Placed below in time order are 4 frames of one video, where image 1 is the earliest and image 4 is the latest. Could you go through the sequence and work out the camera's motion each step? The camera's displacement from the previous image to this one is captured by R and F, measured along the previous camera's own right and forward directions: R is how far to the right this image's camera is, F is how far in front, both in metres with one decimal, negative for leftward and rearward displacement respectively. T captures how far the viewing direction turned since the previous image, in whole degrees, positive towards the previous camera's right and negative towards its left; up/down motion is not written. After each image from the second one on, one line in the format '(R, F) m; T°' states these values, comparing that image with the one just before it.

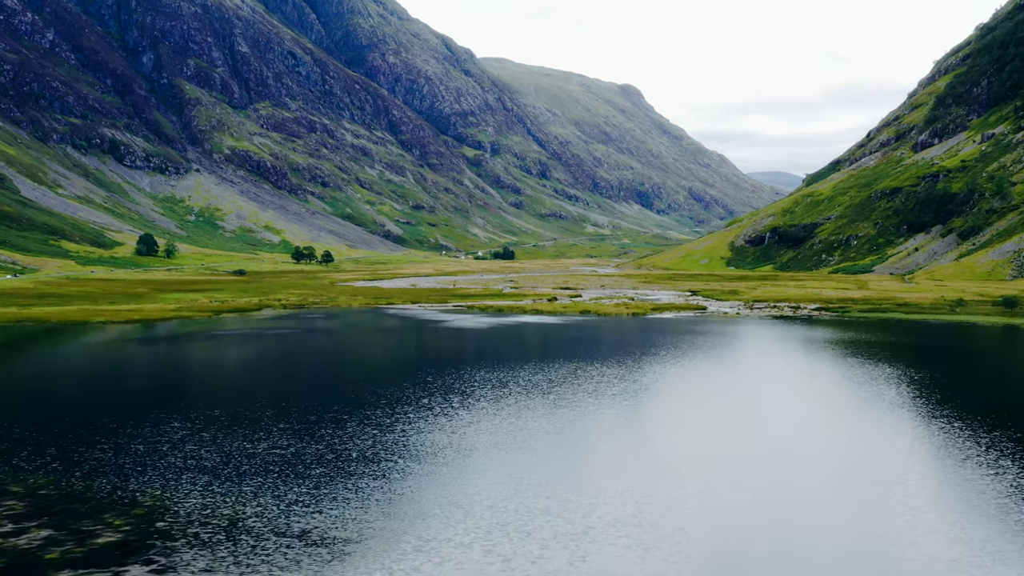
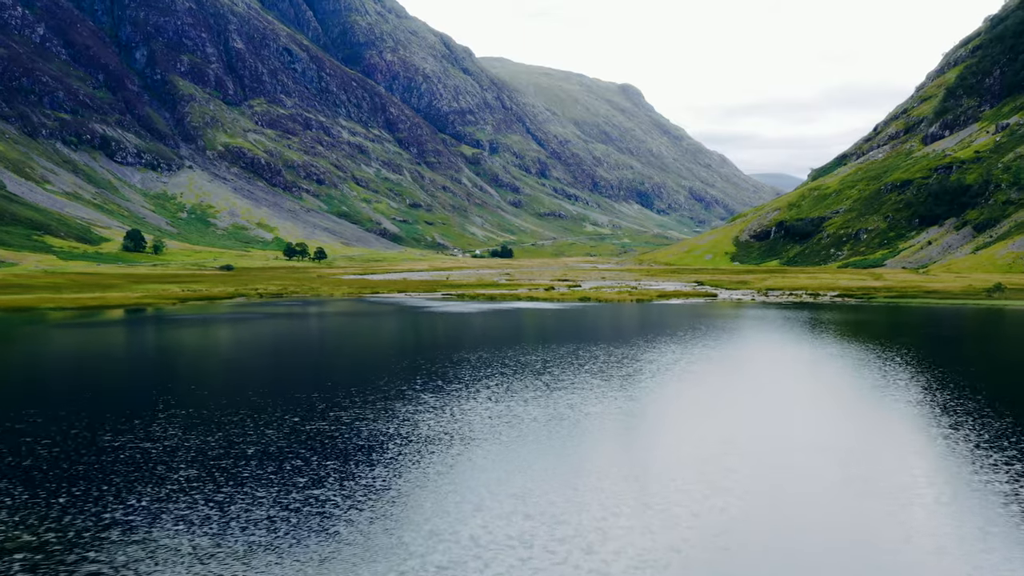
(+0.9, +7.3) m; 0°
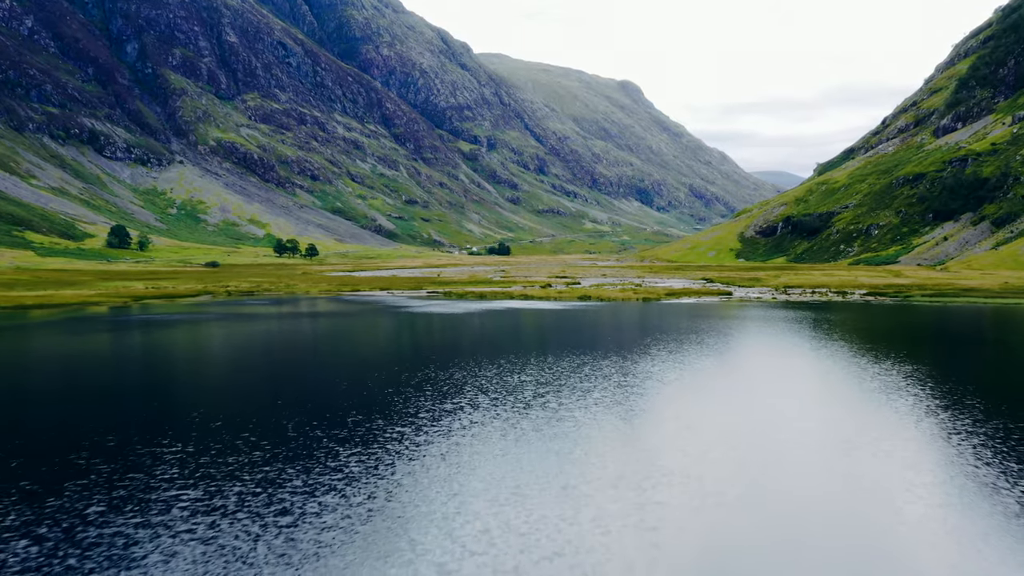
(+0.8, +7.9) m; 0°
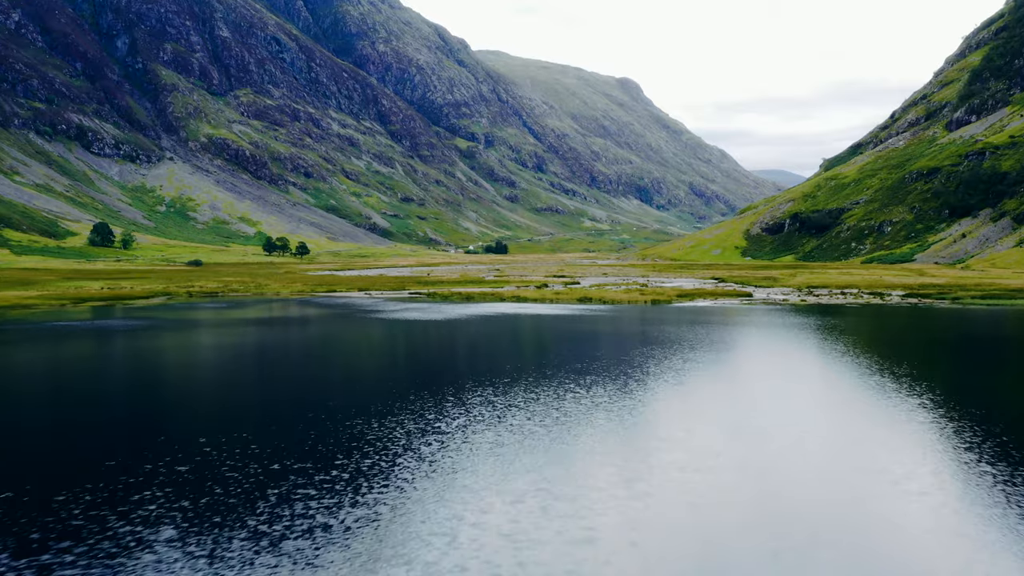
(+0.8, +8.3) m; 0°
